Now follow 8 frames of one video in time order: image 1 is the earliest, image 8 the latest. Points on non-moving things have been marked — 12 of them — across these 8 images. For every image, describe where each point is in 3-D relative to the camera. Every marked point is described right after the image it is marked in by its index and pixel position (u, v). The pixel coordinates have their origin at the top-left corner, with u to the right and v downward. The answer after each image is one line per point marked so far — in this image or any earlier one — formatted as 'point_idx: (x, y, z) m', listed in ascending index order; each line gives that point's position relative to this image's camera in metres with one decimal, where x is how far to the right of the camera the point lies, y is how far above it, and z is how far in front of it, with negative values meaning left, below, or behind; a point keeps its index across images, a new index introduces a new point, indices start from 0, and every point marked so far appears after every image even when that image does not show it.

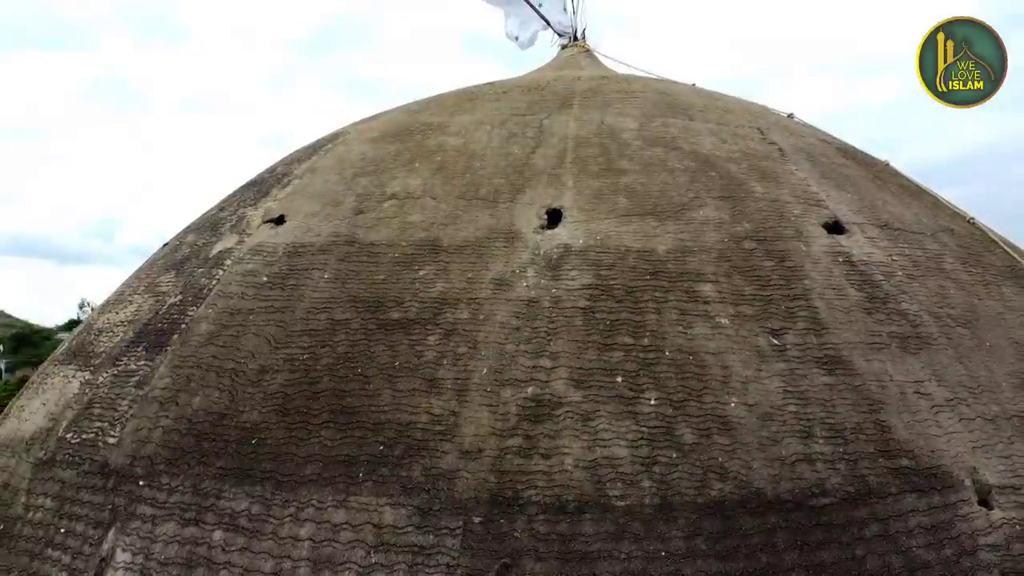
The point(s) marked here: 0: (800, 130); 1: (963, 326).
0: (+1.4, +0.8, +4.1) m
1: (+1.6, -0.1, +2.9) m
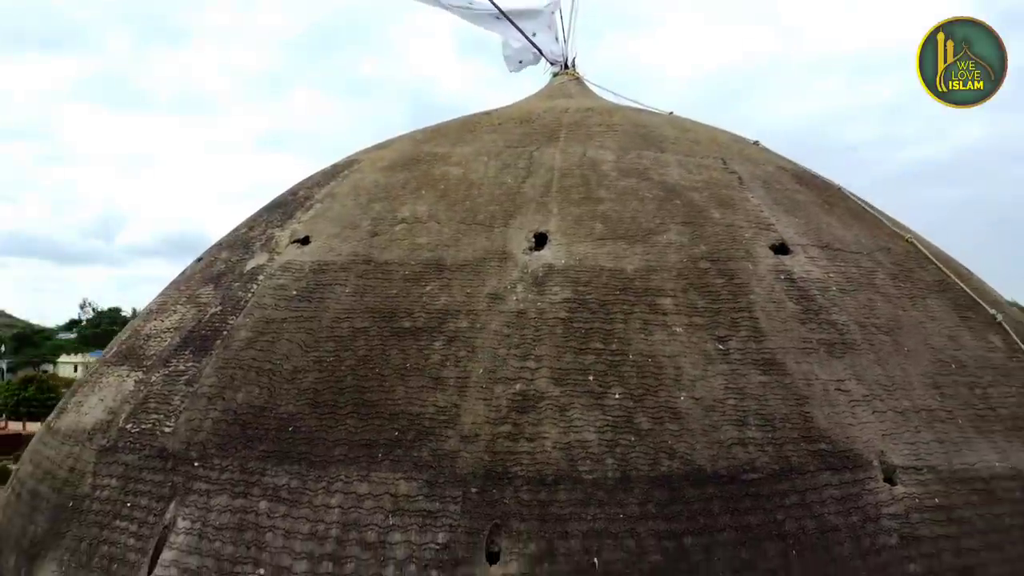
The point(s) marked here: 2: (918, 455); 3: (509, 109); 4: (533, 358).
0: (+1.4, +0.7, +4.6) m
1: (+1.5, -0.2, +3.4) m
2: (+1.5, -0.6, +3.0) m
3: (0.0, +1.1, +5.2) m
4: (+0.1, -0.3, +3.1) m
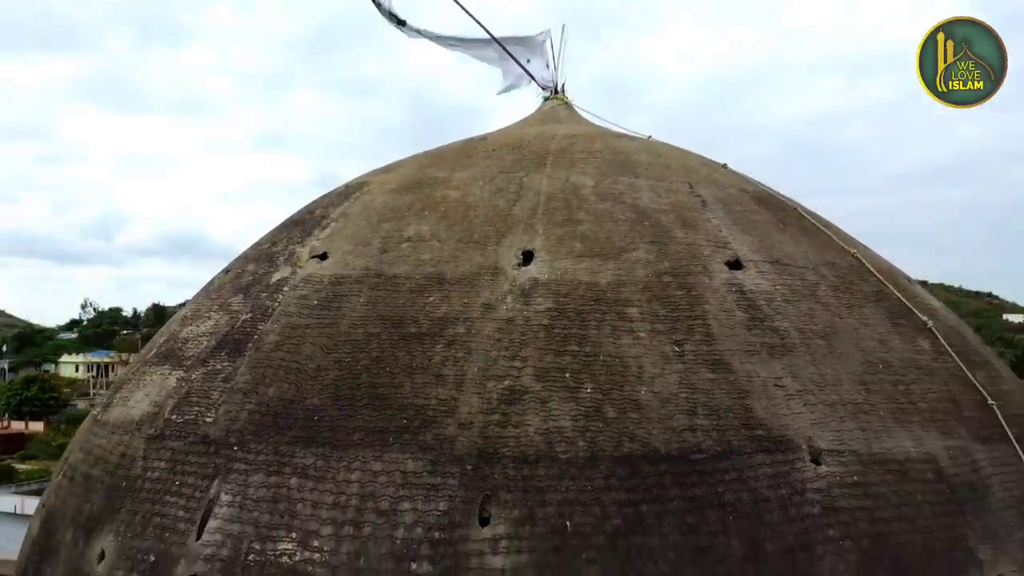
0: (+1.4, +0.7, +5.2) m
1: (+1.5, -0.2, +4.0) m
2: (+1.4, -0.7, +3.5) m
3: (-0.1, +1.1, +5.8) m
4: (0.0, -0.3, +3.7) m
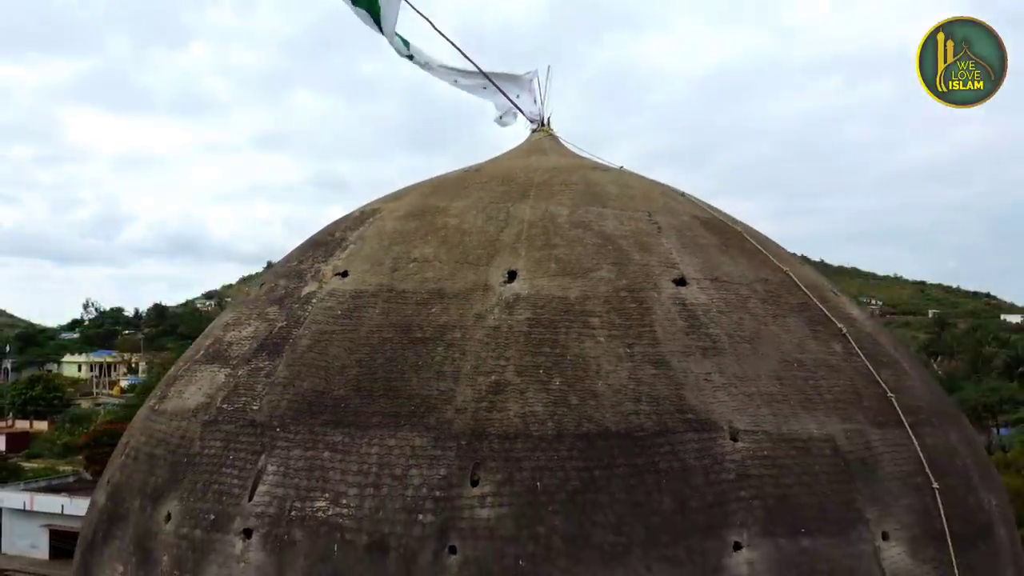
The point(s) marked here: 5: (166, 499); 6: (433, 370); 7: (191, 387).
0: (+1.3, +0.6, +6.2) m
1: (+1.4, -0.3, +5.0) m
2: (+1.3, -0.7, +4.5) m
3: (-0.1, +1.0, +6.8) m
4: (-0.1, -0.4, +4.6) m
5: (-2.1, -1.3, +5.1) m
6: (-0.4, -0.5, +4.7) m
7: (-2.2, -0.7, +5.6) m
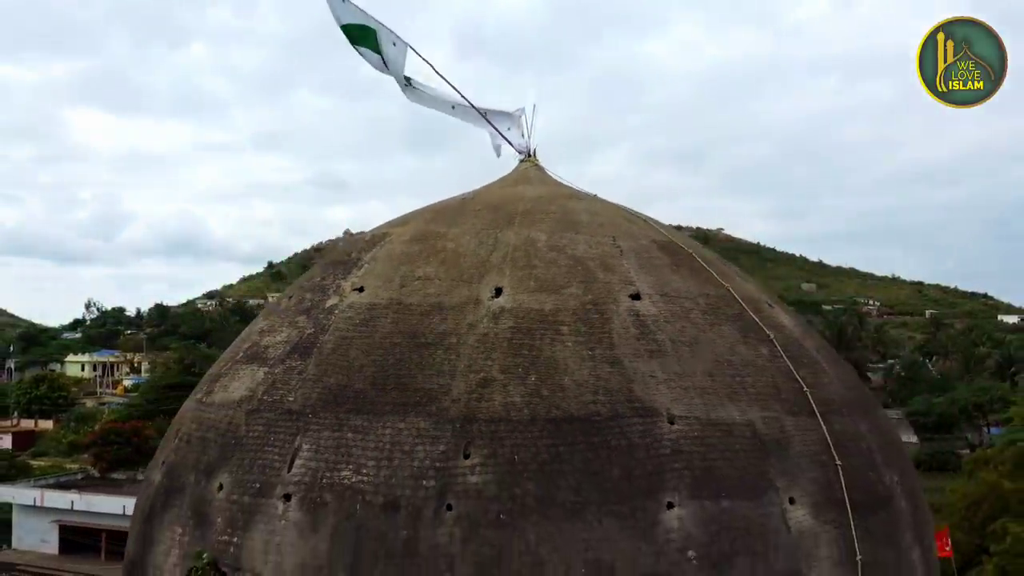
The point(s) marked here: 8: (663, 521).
0: (+1.2, +0.5, +7.4) m
1: (+1.3, -0.4, +6.2) m
2: (+1.2, -0.8, +5.7) m
3: (-0.2, +0.9, +8.0) m
4: (-0.2, -0.5, +5.8) m
5: (-2.2, -1.4, +6.2) m
6: (-0.6, -0.6, +5.8) m
7: (-2.3, -0.8, +6.8) m
8: (+1.0, -1.5, +5.2) m
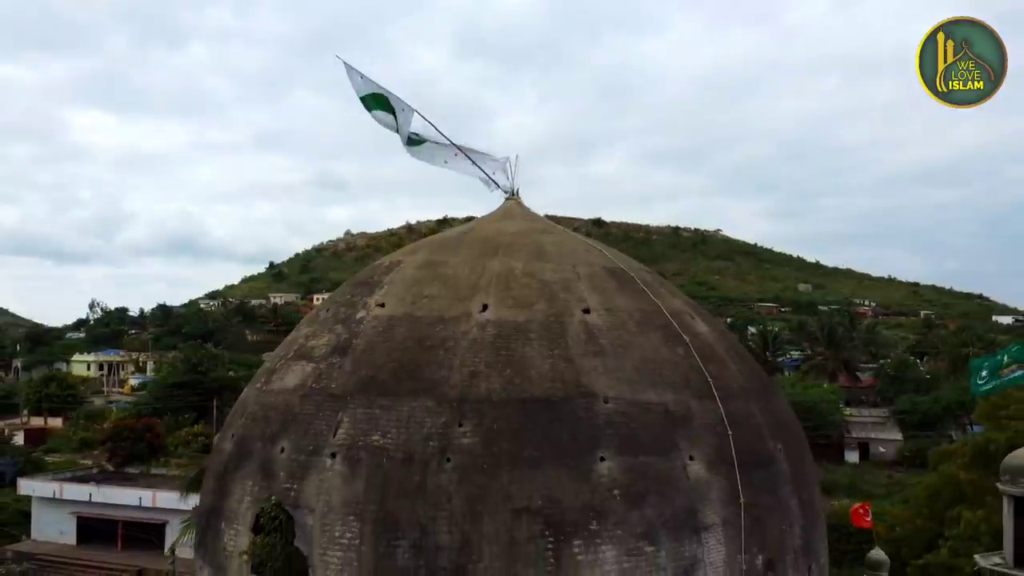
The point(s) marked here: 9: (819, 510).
0: (+1.0, +0.3, +9.7) m
1: (+1.1, -0.6, +8.4) m
2: (+1.1, -1.0, +8.0) m
3: (-0.4, +0.7, +10.3) m
4: (-0.3, -0.7, +8.1) m
5: (-2.4, -1.6, +8.5) m
6: (-0.7, -0.8, +8.1) m
7: (-2.5, -1.0, +9.1) m
8: (+0.8, -1.7, +7.5) m
9: (+3.5, -2.5, +9.2) m
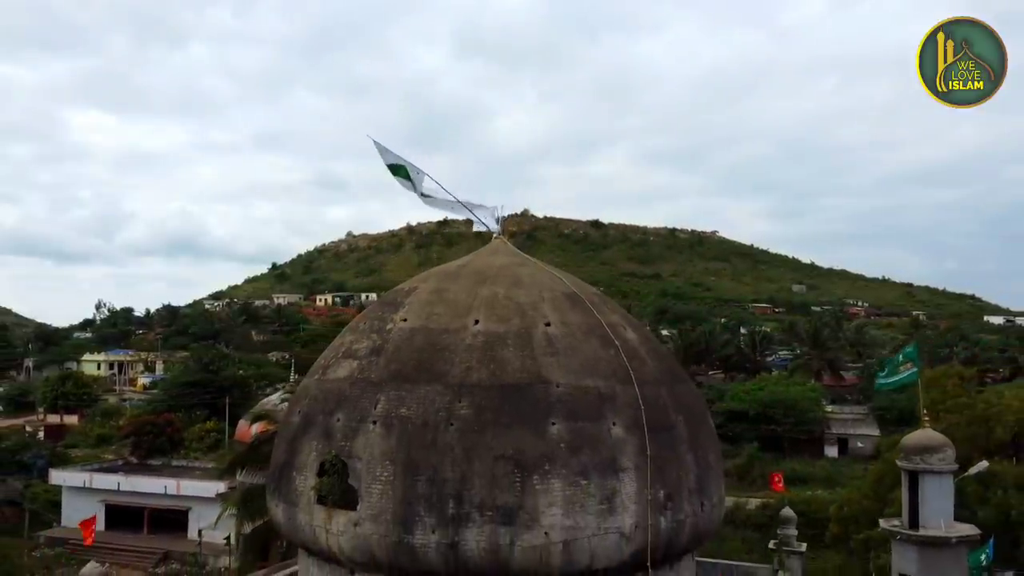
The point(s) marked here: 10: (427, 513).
0: (+0.7, 0.0, +13.5) m
1: (+0.9, -0.9, +12.3) m
2: (+0.8, -1.3, +11.9) m
3: (-0.7, +0.4, +14.1) m
4: (-0.6, -1.0, +12.0) m
5: (-2.7, -1.9, +12.4) m
6: (-1.0, -1.1, +12.0) m
7: (-2.7, -1.3, +13.0) m
8: (+0.5, -2.0, +11.4) m
9: (+3.2, -2.8, +13.1) m
10: (-1.2, -3.1, +11.1) m
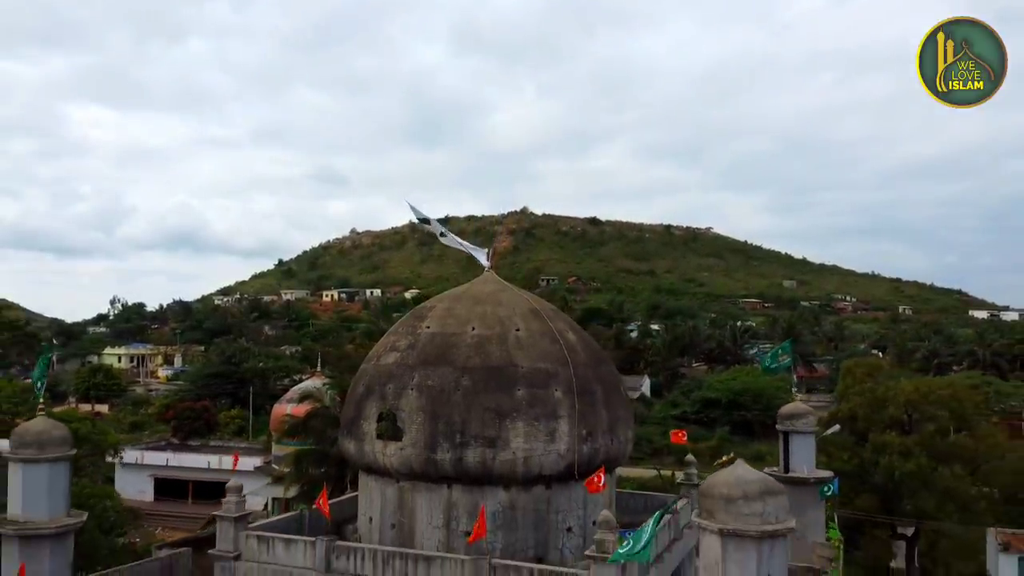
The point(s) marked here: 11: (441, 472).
0: (+0.3, -0.5, +21.4) m
1: (+0.5, -1.4, +20.2) m
2: (+0.4, -1.8, +19.8) m
3: (-1.1, -0.1, +22.0) m
4: (-1.0, -1.5, +19.9) m
5: (-3.1, -2.4, +20.3) m
6: (-1.4, -1.6, +19.9) m
7: (-3.2, -1.8, +20.9) m
8: (+0.1, -2.5, +19.3) m
9: (+2.8, -3.3, +21.0) m
10: (-1.6, -3.6, +19.0) m
11: (-1.7, -4.3, +19.2) m
